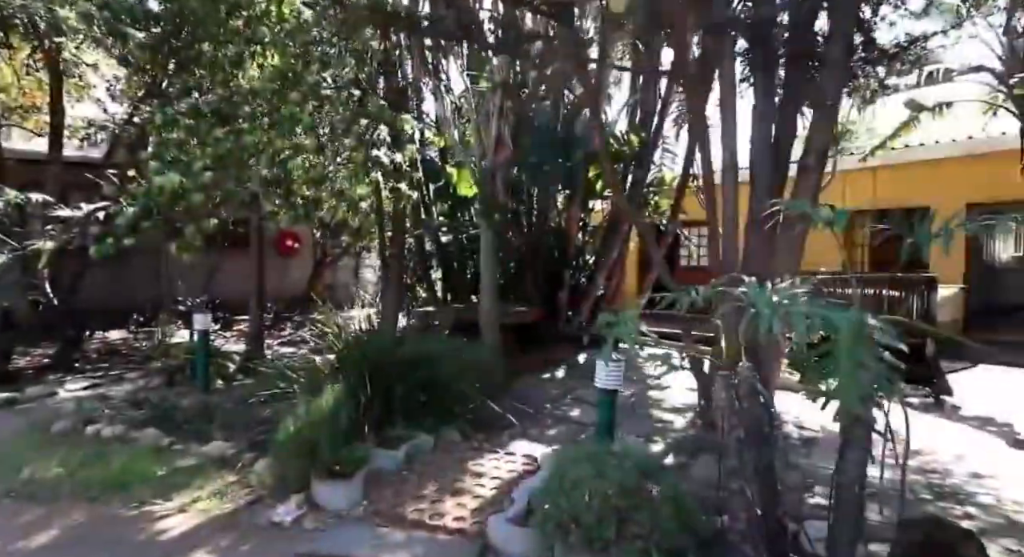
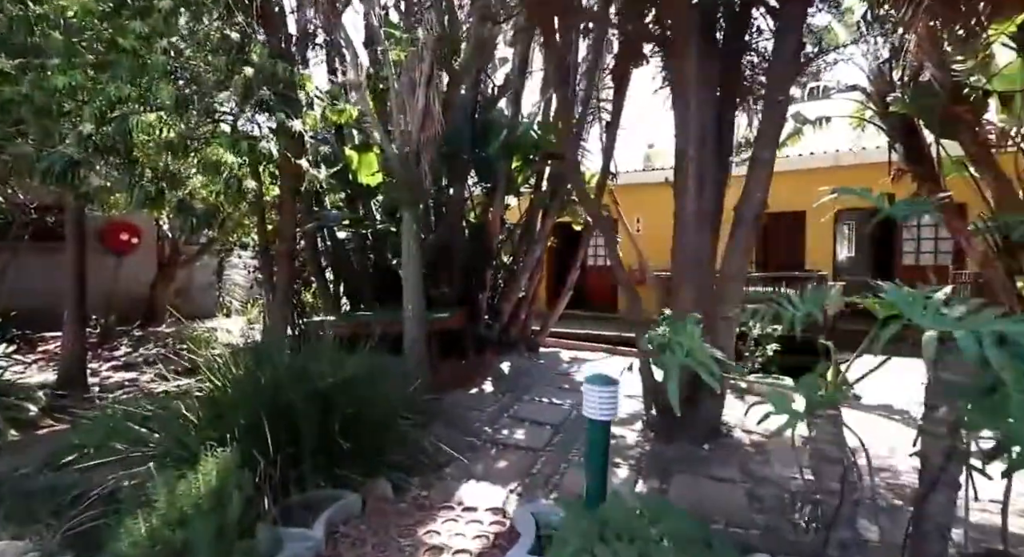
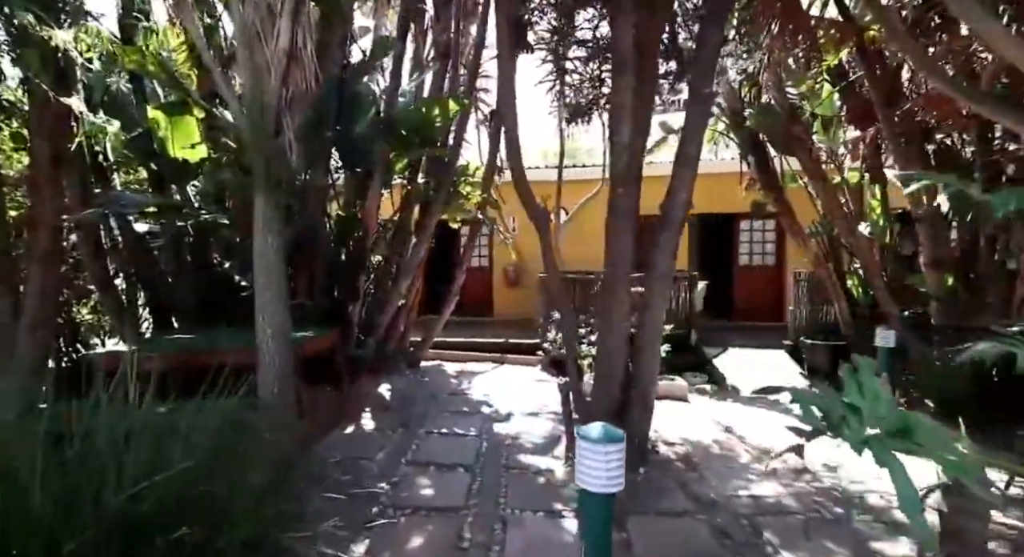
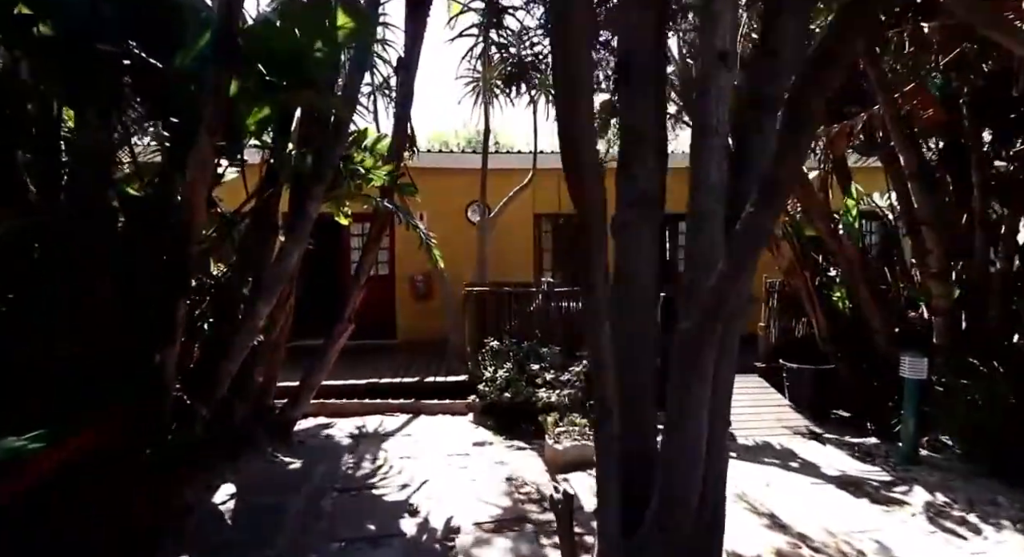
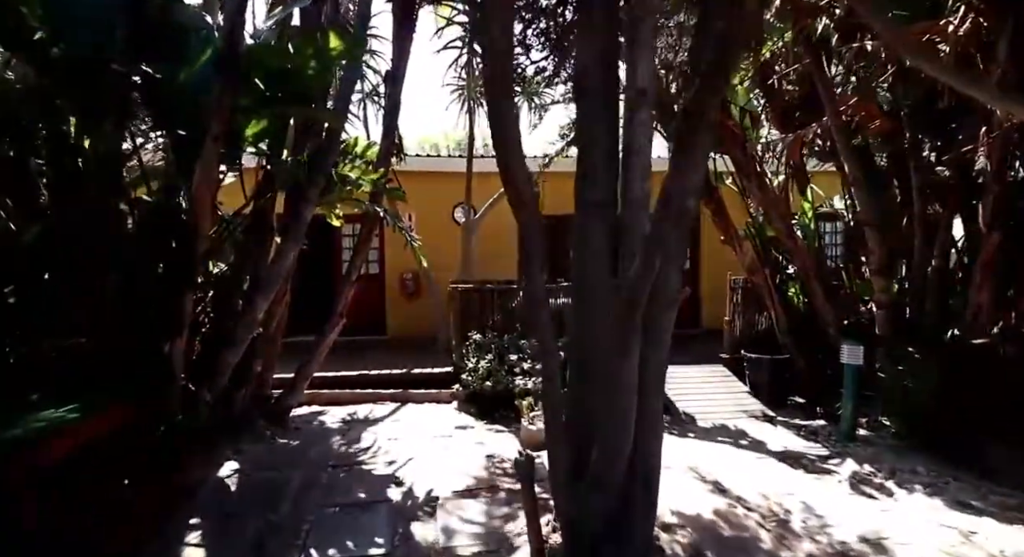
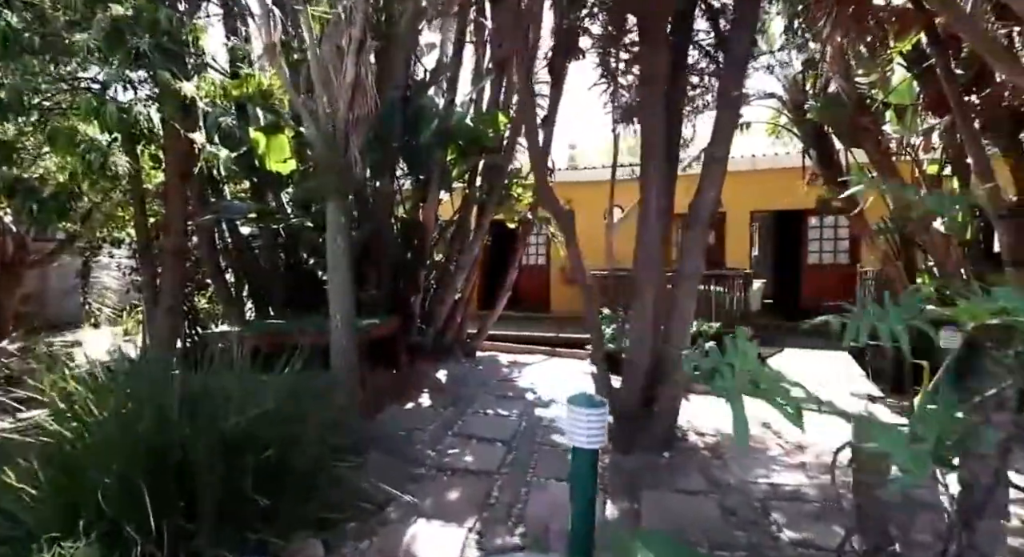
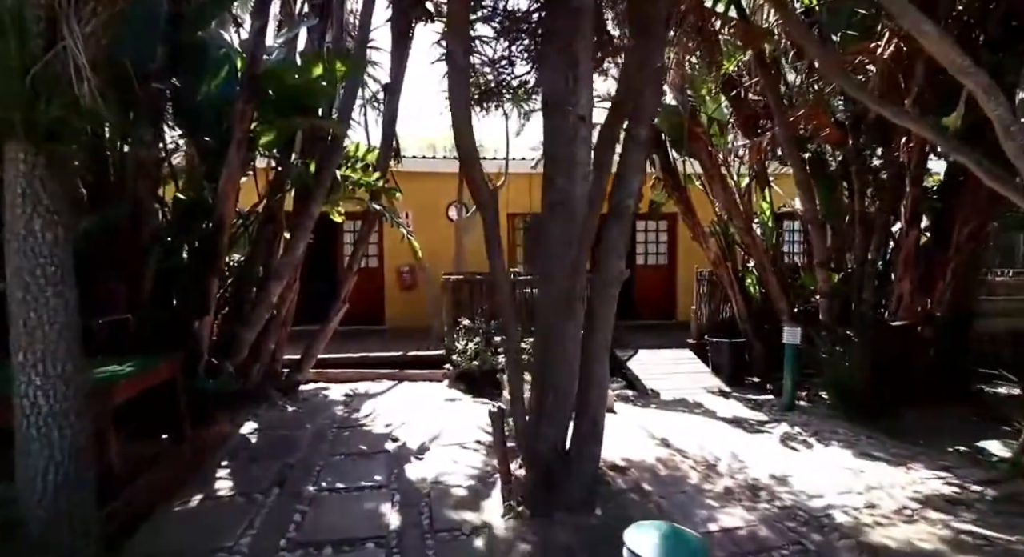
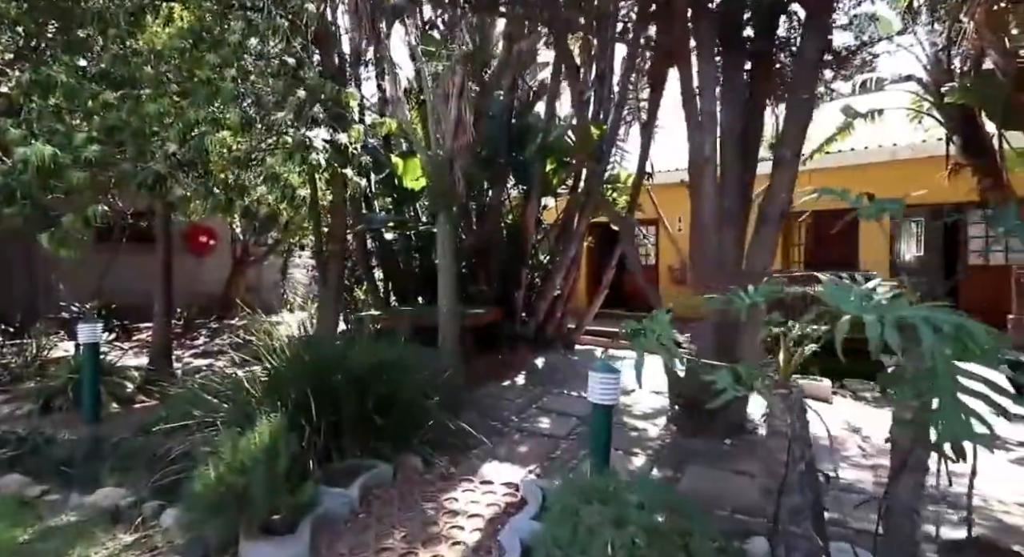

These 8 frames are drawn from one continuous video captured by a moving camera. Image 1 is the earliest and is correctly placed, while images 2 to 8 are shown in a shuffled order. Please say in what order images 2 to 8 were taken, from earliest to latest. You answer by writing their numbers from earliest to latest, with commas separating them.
8, 2, 6, 3, 7, 5, 4
